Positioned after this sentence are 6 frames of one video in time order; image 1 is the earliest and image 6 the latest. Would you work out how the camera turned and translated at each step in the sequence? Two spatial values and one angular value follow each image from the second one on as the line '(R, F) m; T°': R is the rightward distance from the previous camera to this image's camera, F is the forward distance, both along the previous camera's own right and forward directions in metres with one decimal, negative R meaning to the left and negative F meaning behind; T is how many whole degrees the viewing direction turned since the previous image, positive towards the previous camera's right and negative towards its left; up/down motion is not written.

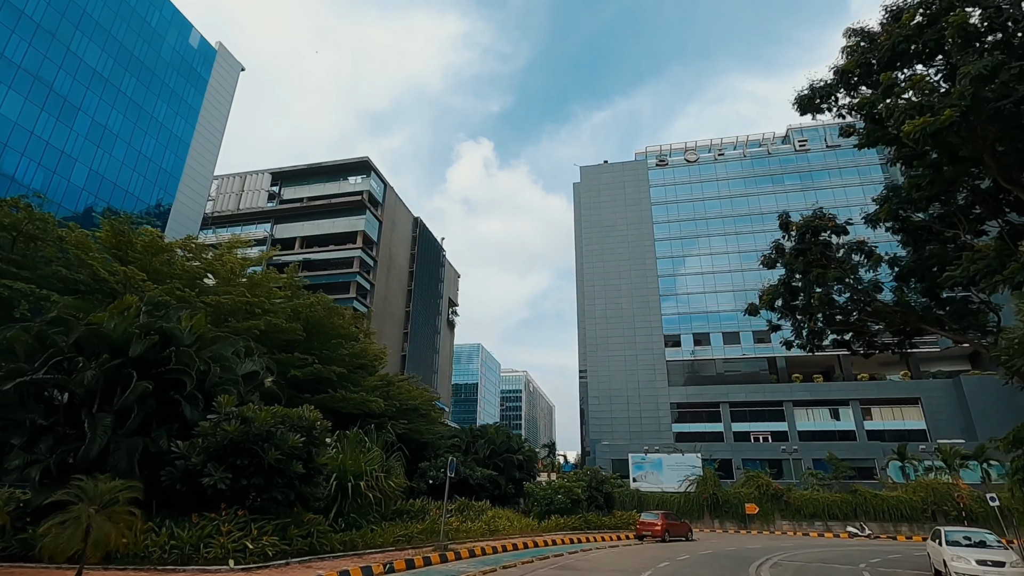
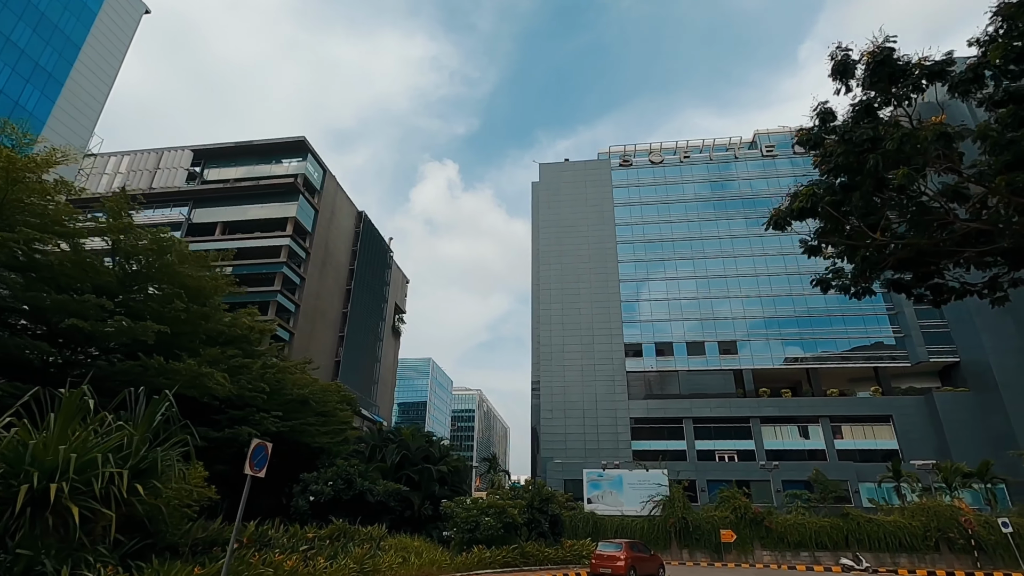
(+1.1, +4.9) m; +4°
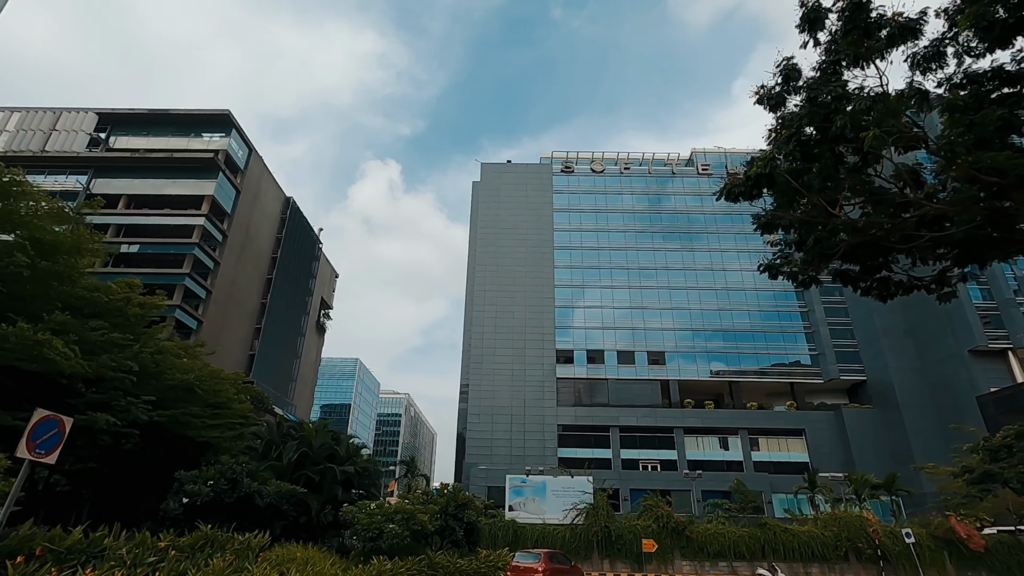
(+0.3, +1.3) m; +7°
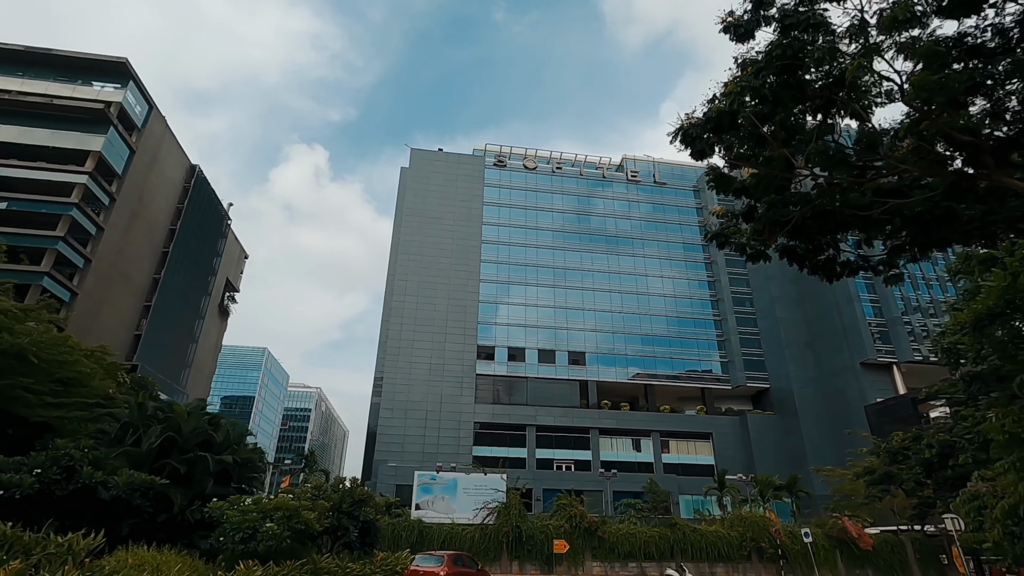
(+0.2, +1.3) m; +8°
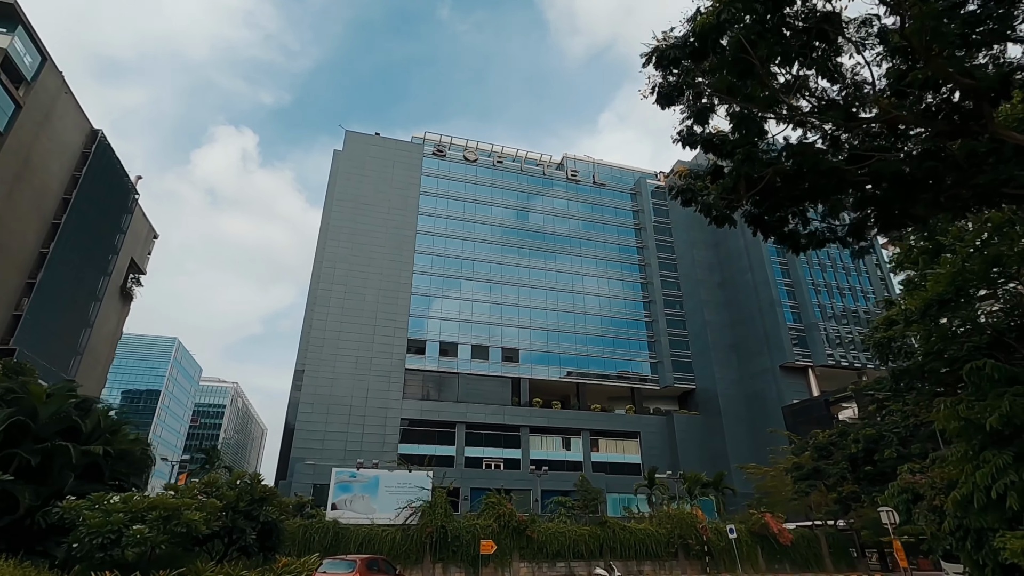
(0.0, +1.1) m; +7°
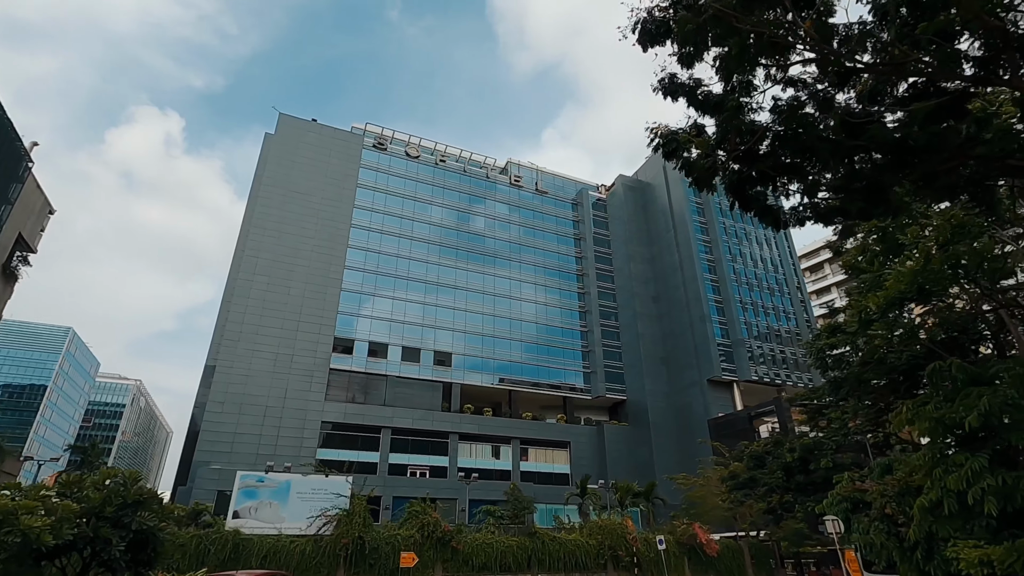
(-0.1, +1.1) m; +7°
